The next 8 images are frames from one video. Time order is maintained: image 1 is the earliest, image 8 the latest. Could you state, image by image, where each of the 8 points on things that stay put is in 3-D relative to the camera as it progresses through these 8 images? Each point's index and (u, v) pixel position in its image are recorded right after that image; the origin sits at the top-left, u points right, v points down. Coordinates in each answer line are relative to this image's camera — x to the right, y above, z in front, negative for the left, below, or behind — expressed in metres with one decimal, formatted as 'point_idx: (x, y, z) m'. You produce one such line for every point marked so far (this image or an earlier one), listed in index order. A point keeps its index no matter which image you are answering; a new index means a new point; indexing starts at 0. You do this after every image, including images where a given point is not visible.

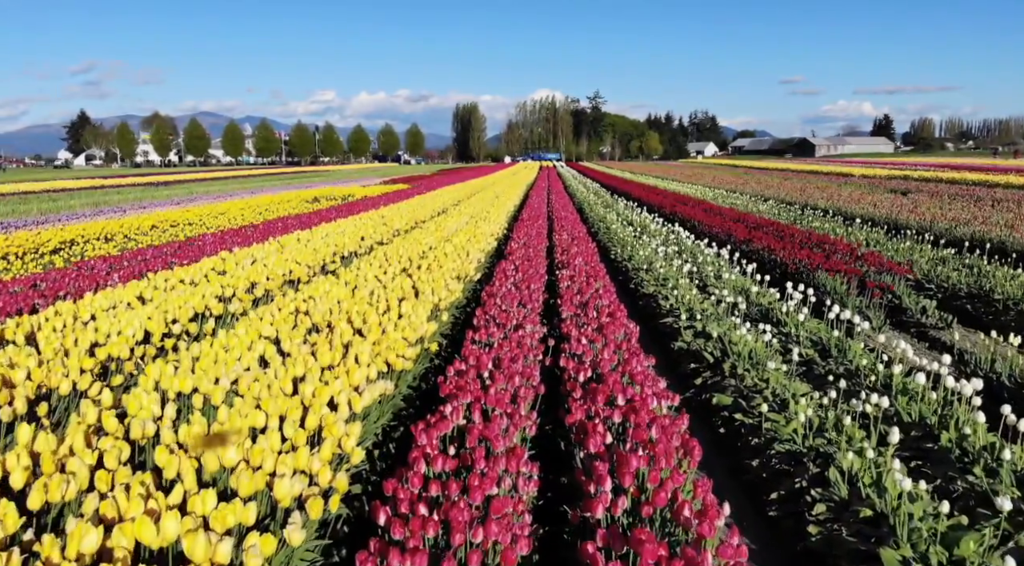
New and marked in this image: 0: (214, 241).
0: (-4.2, +0.6, +10.3) m
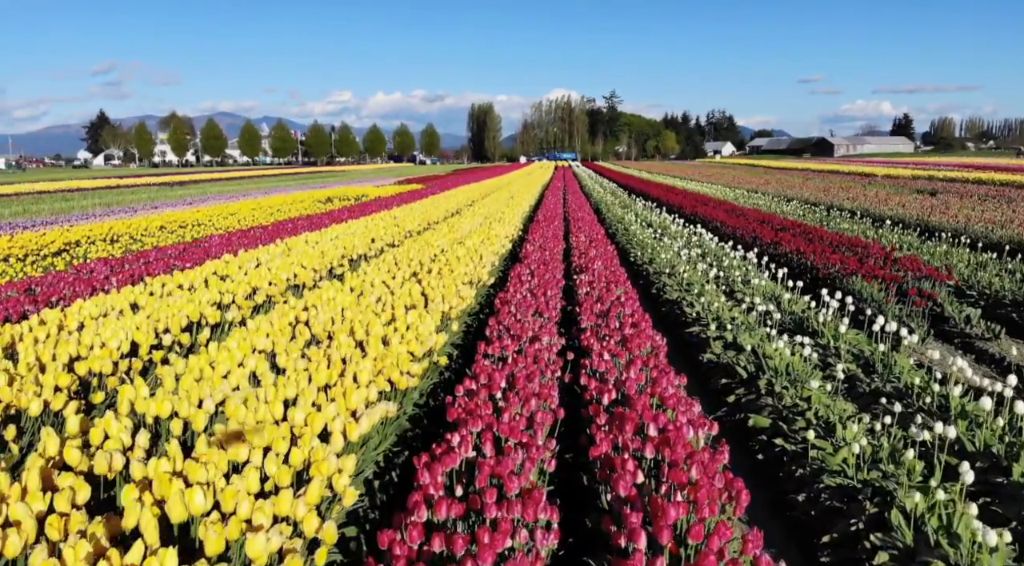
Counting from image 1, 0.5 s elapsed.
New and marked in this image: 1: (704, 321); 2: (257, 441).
0: (-3.9, +0.6, +10.0) m
1: (+1.7, -0.3, +6.4) m
2: (-1.0, -0.6, +2.8) m
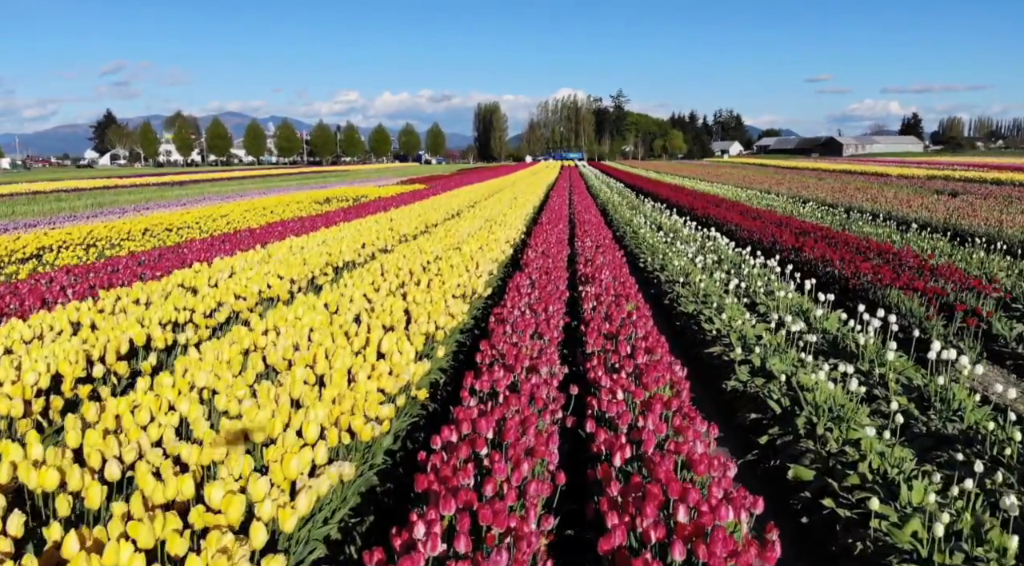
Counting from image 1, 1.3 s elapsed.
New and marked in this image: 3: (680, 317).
0: (-3.9, +0.4, +9.3) m
1: (+1.7, -0.4, +5.7) m
2: (-1.0, -0.7, +2.1) m
3: (+1.6, -0.3, +7.1) m
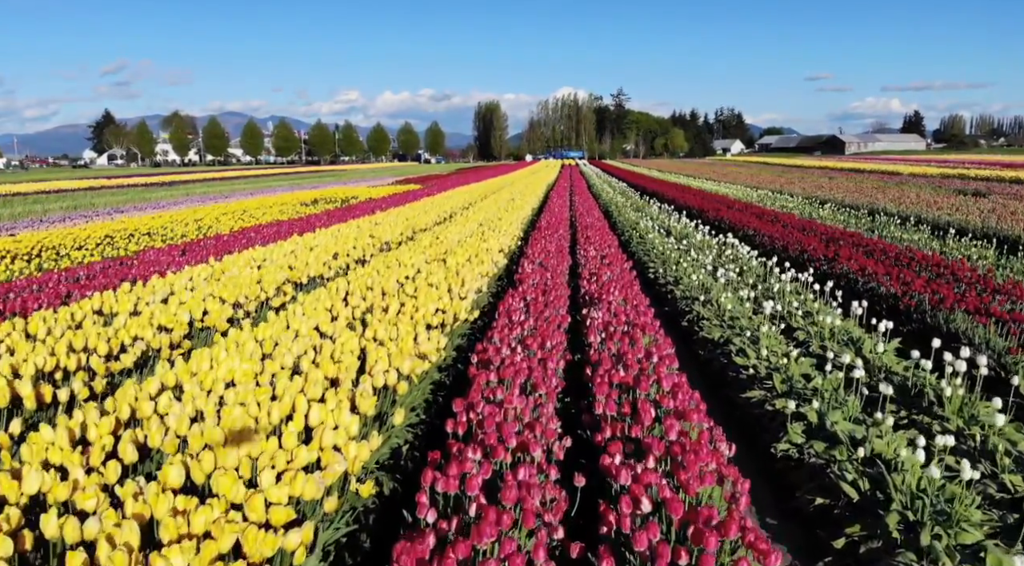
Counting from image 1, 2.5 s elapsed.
0: (-4.0, +0.3, +8.2) m
1: (+1.6, -0.6, +4.6) m
2: (-1.1, -0.9, +1.0) m
3: (+1.6, -0.5, +6.0) m
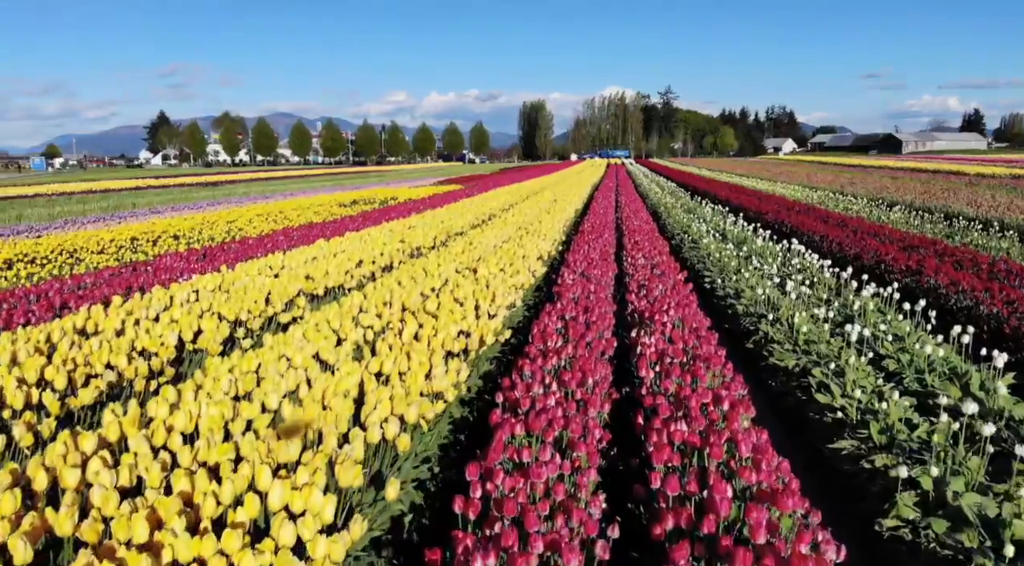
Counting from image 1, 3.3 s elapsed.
0: (-3.6, +0.2, +7.7) m
1: (+1.8, -0.8, +3.7) m
2: (-1.1, -1.0, +0.3) m
3: (+1.8, -0.6, +5.1) m
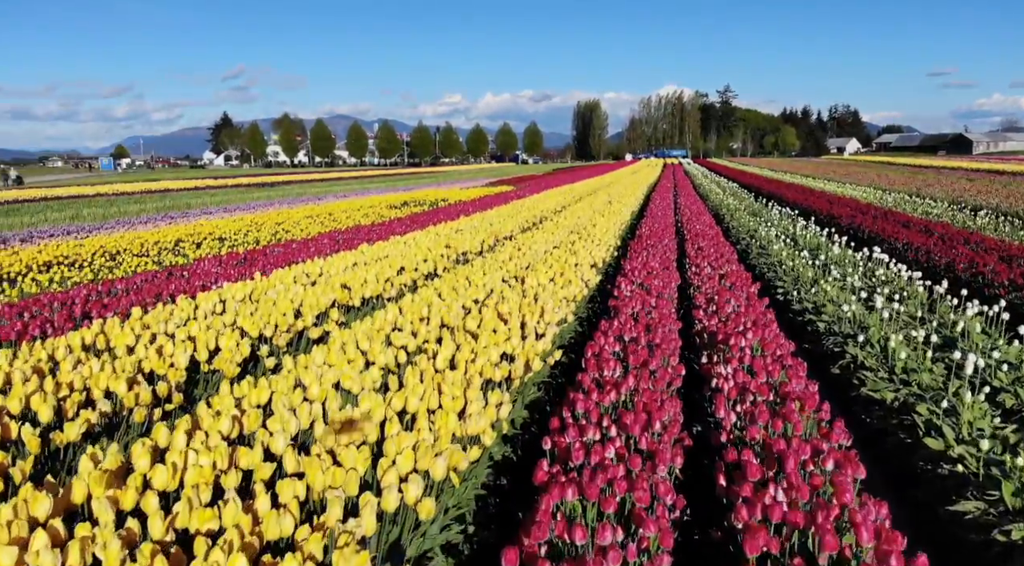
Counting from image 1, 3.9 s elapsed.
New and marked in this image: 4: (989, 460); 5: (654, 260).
0: (-3.1, +0.1, +7.4) m
1: (+2.0, -0.9, +3.0) m
2: (-1.2, -1.1, -0.2) m
3: (+2.1, -0.8, +4.4) m
4: (+2.1, -0.8, +3.3) m
5: (+1.4, +0.2, +7.5) m
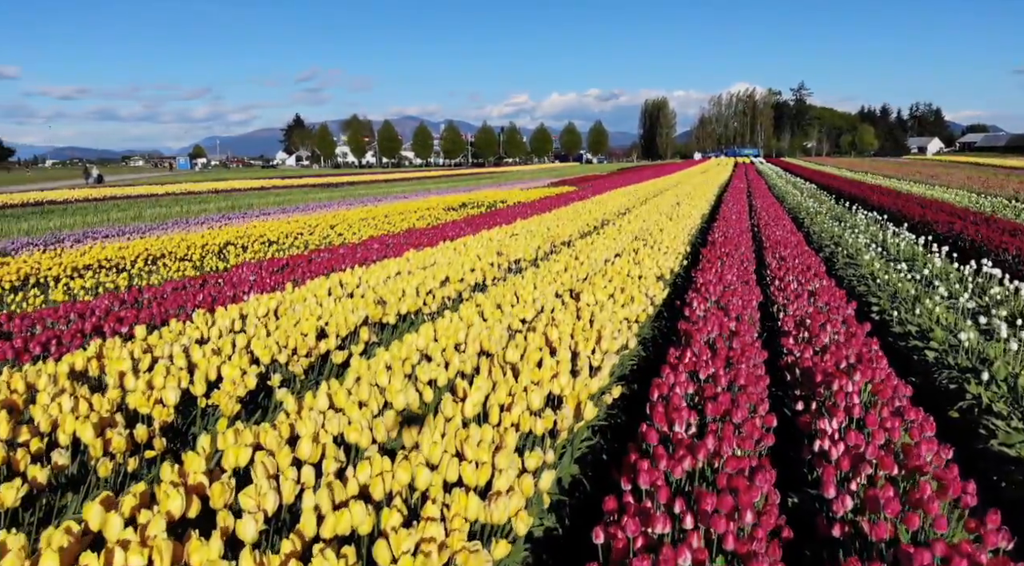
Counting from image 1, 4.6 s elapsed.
0: (-2.6, +0.1, +6.9) m
1: (+2.1, -1.0, +2.2) m
2: (-1.3, -1.2, -0.8) m
3: (+2.4, -0.9, +3.5) m
4: (+2.3, -0.9, +2.4) m
5: (+2.0, +0.1, +6.7) m
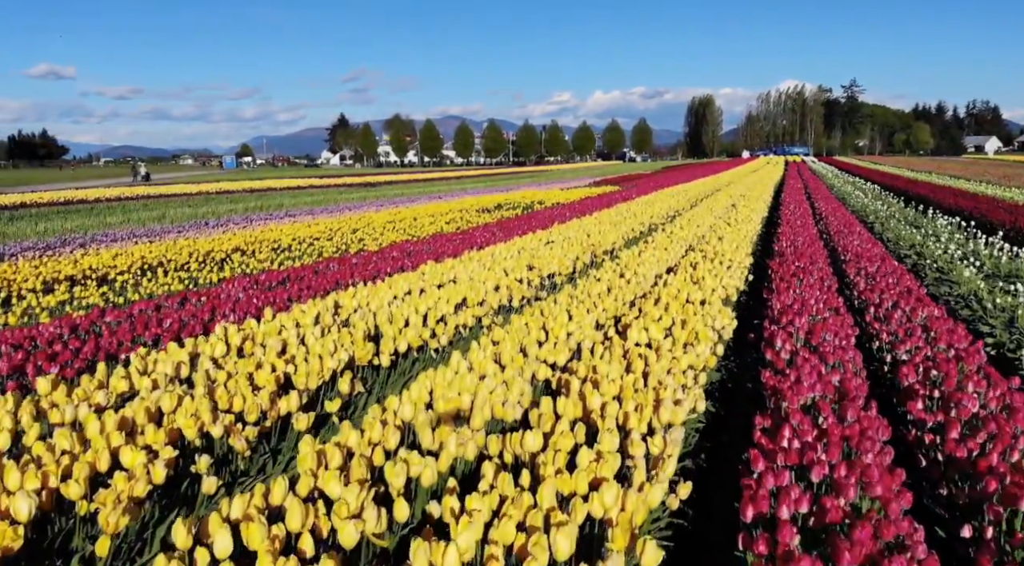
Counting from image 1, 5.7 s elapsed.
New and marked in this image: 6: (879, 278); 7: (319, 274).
0: (-2.3, -0.1, +5.9) m
1: (+2.1, -1.2, +0.9) m
2: (-1.5, -1.3, -1.8) m
3: (+2.4, -1.1, +2.3) m
4: (+2.2, -1.1, +1.2) m
5: (+2.2, -0.1, +5.4) m
6: (+3.2, 0.0, +6.4) m
7: (-1.8, +0.1, +7.0) m
